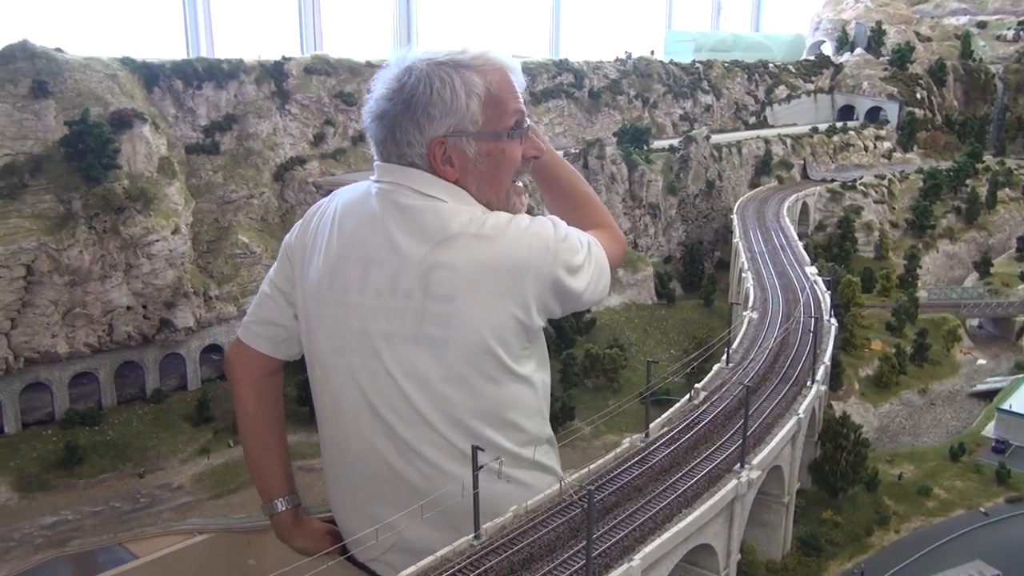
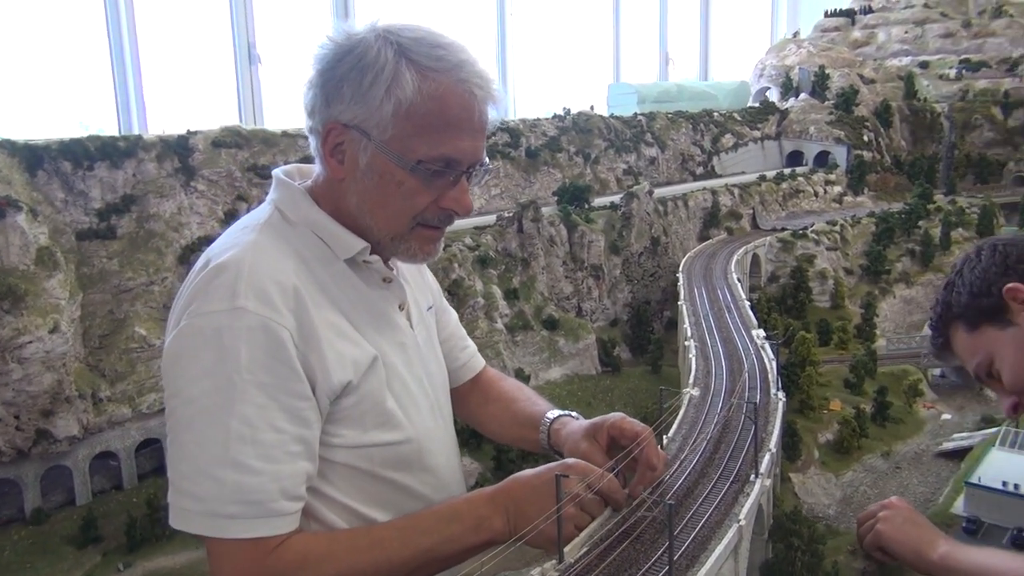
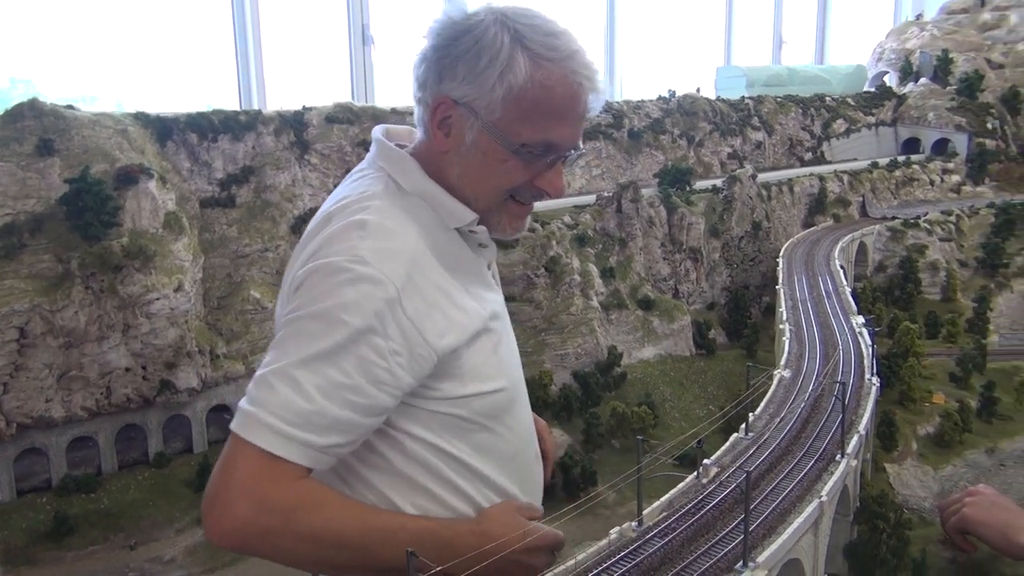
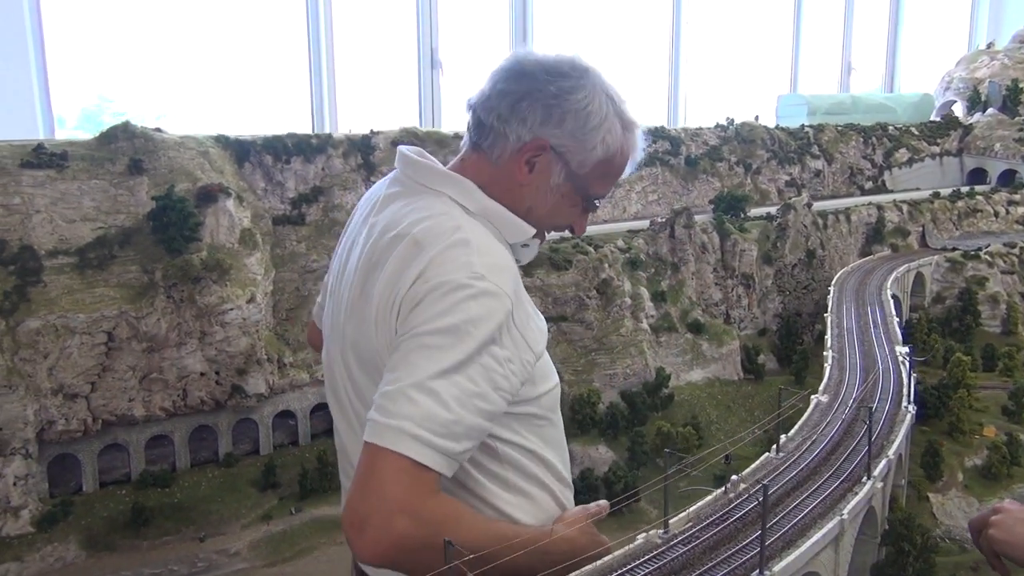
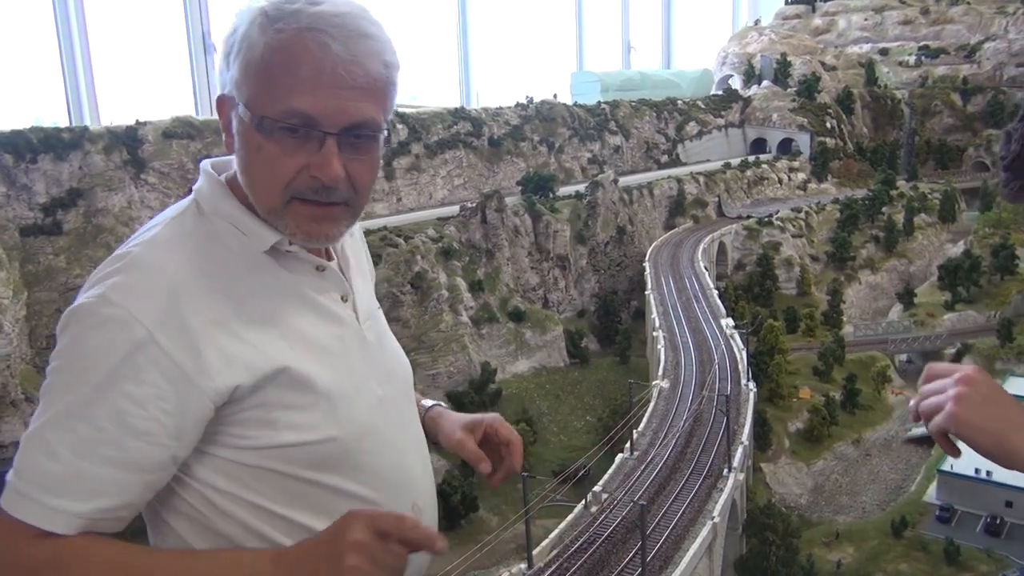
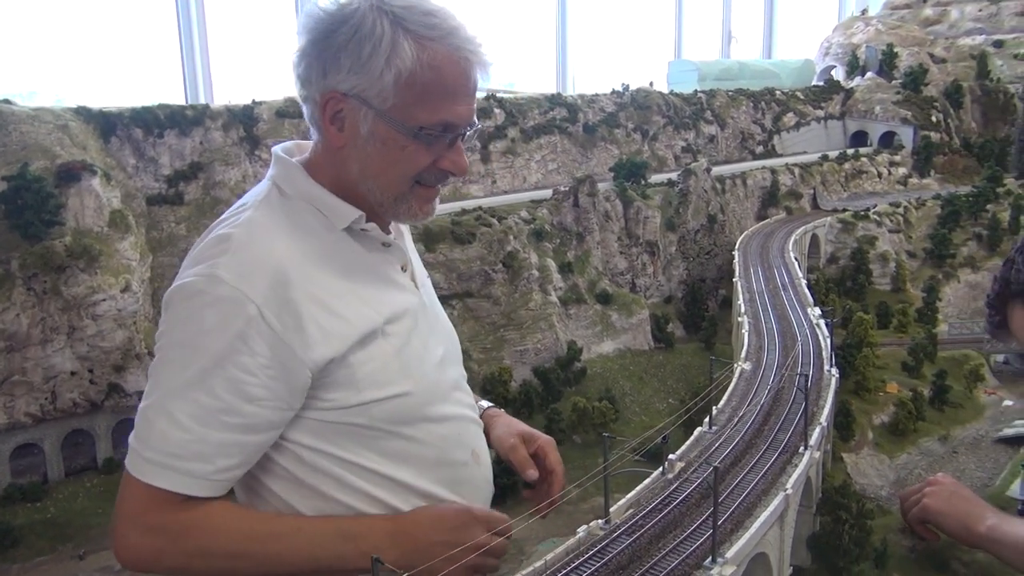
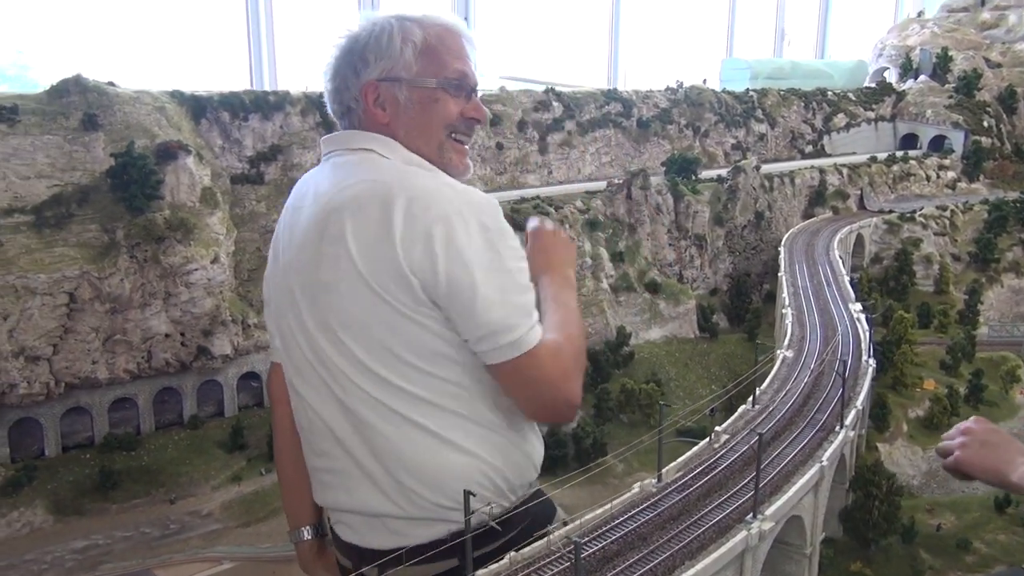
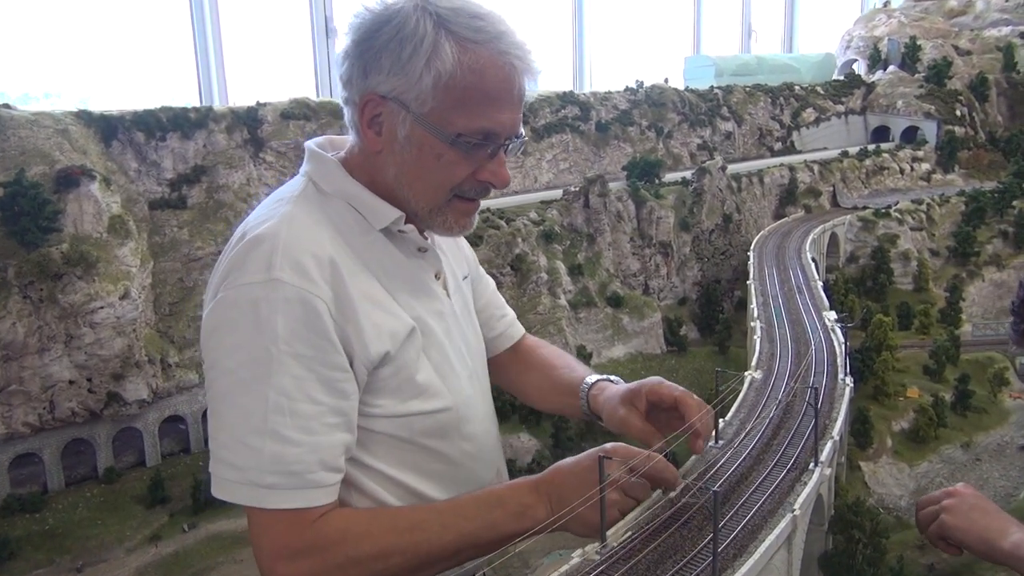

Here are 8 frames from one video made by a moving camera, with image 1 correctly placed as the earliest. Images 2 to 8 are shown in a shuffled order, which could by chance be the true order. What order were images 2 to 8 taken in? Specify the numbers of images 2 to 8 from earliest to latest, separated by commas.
7, 4, 3, 6, 8, 2, 5
